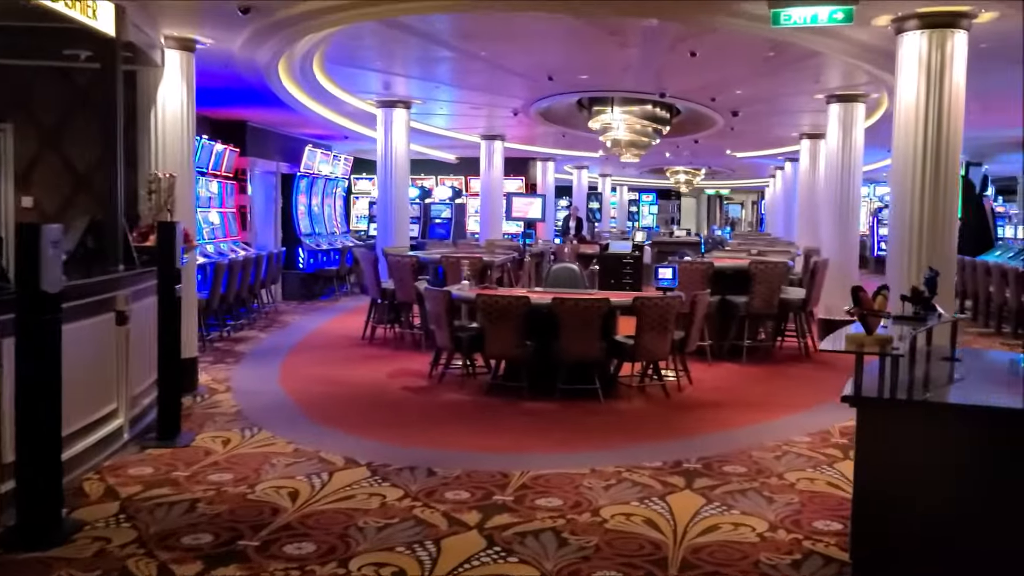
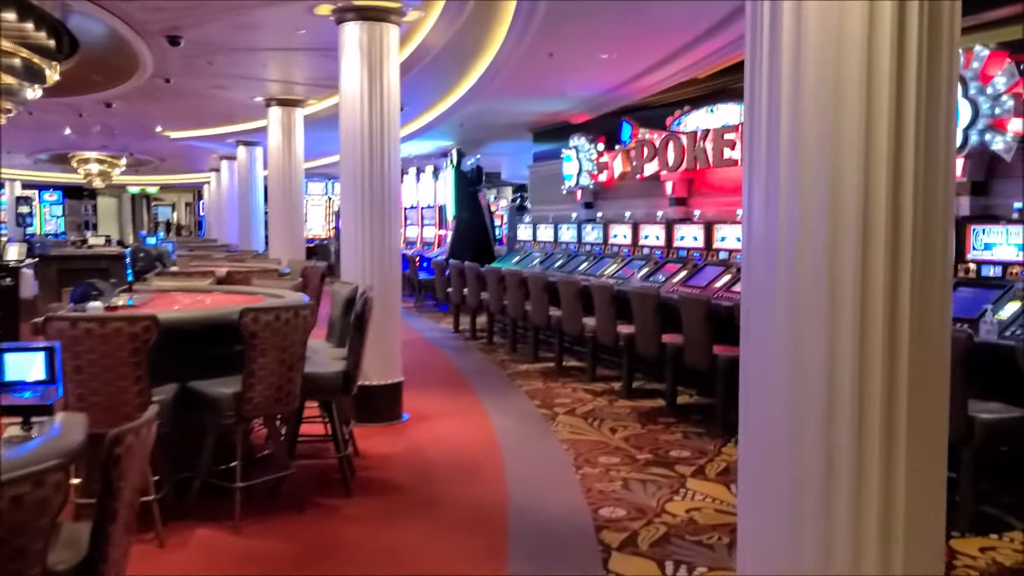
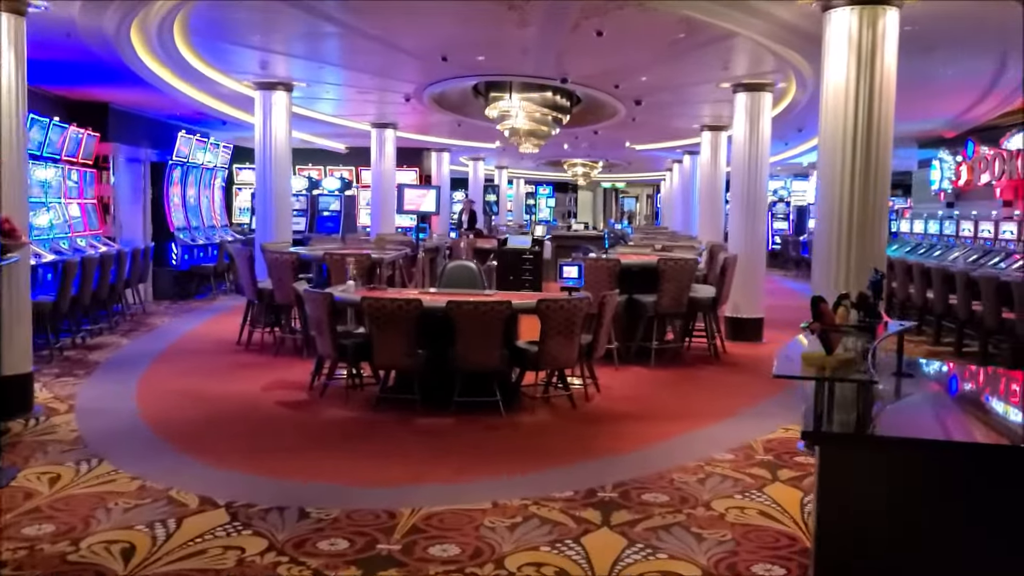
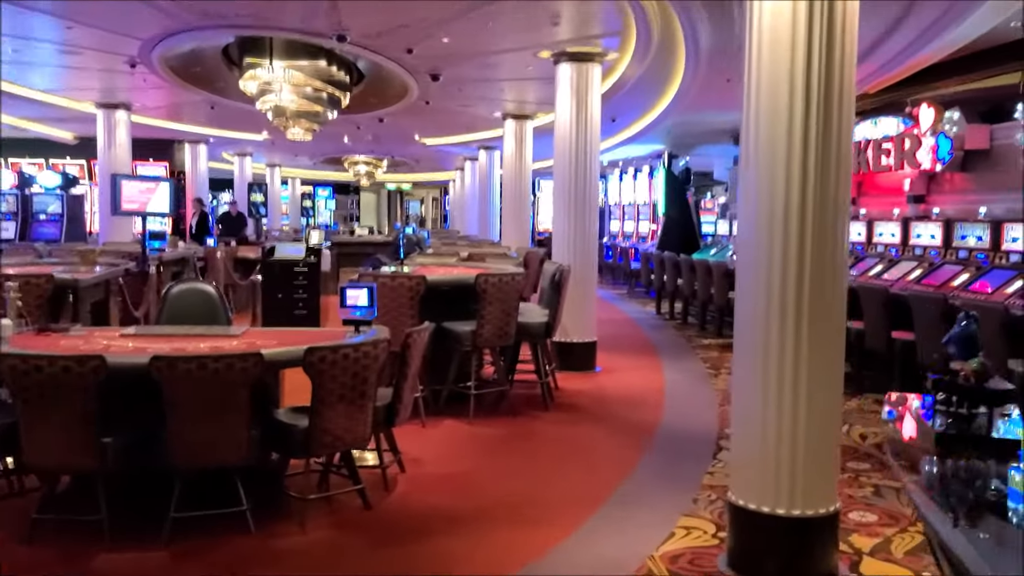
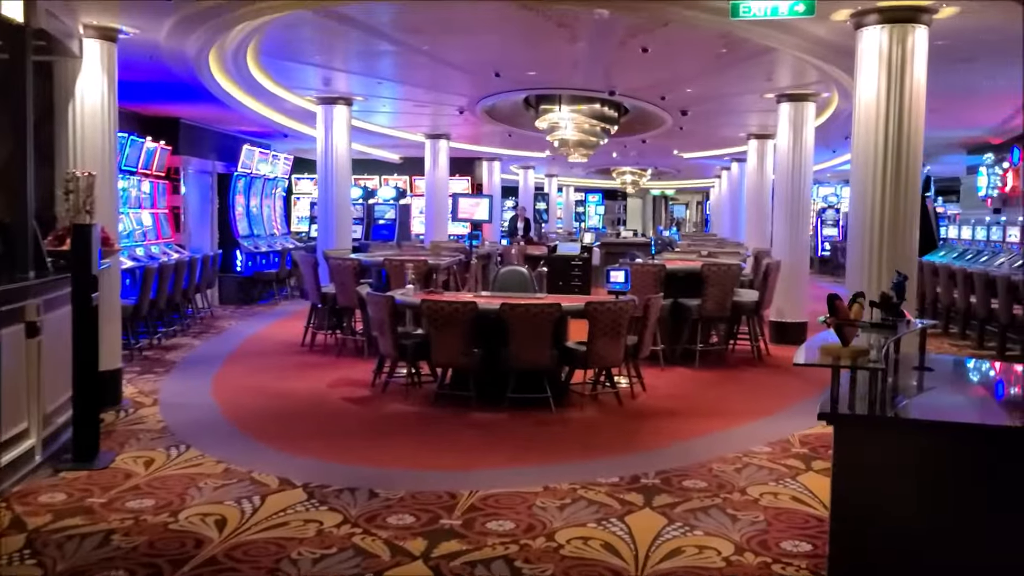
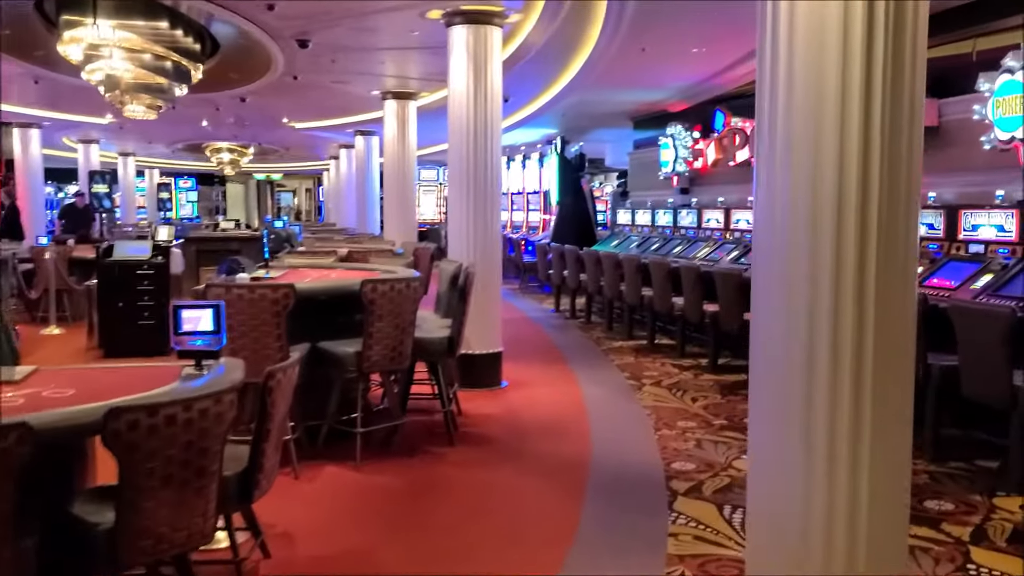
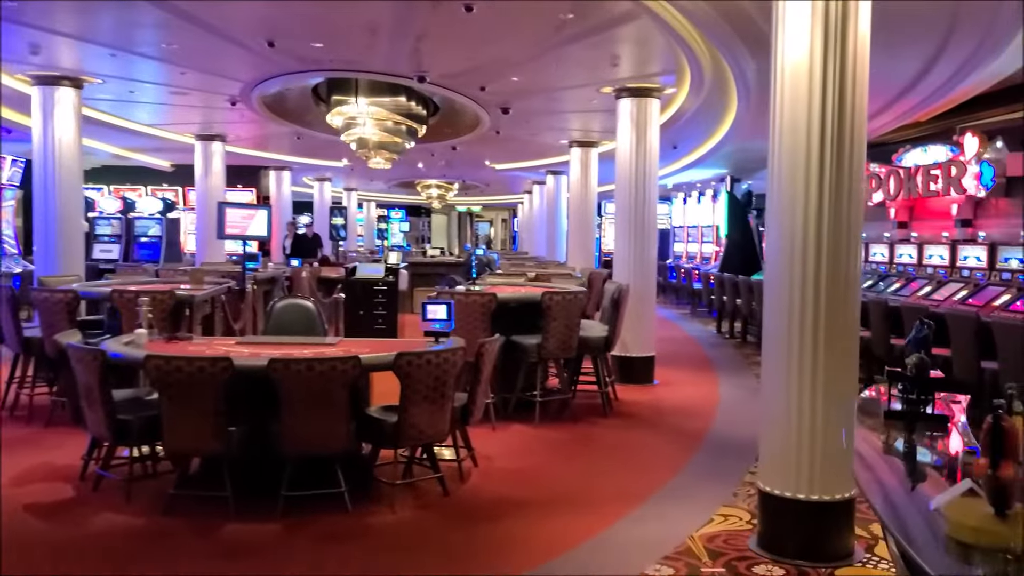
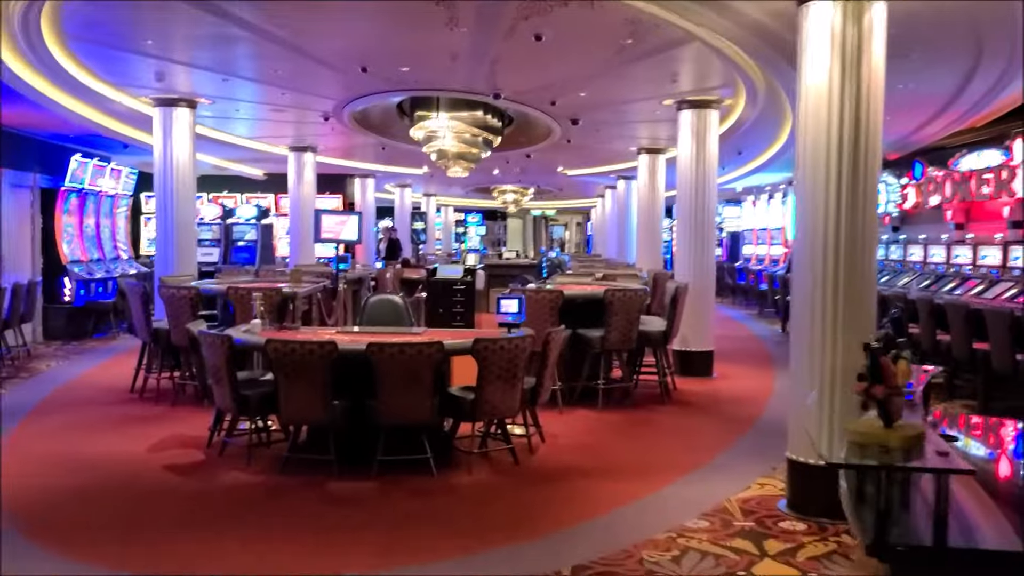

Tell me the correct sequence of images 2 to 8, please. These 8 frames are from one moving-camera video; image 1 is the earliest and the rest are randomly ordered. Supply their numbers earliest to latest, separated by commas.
5, 3, 8, 7, 4, 6, 2
